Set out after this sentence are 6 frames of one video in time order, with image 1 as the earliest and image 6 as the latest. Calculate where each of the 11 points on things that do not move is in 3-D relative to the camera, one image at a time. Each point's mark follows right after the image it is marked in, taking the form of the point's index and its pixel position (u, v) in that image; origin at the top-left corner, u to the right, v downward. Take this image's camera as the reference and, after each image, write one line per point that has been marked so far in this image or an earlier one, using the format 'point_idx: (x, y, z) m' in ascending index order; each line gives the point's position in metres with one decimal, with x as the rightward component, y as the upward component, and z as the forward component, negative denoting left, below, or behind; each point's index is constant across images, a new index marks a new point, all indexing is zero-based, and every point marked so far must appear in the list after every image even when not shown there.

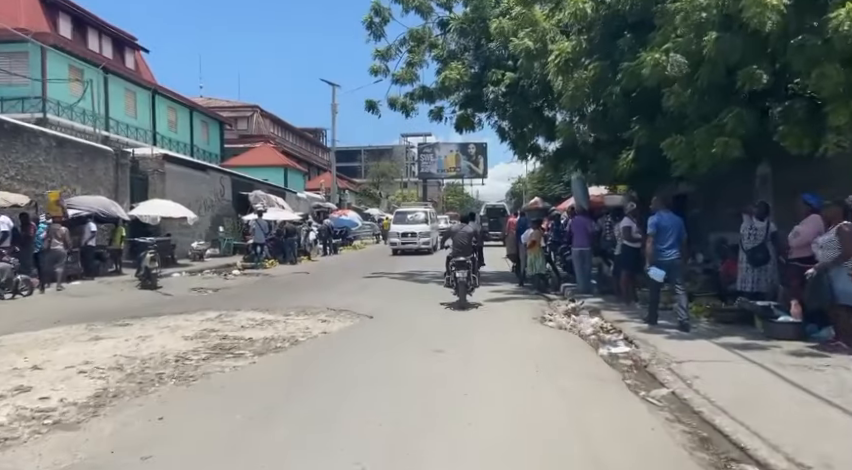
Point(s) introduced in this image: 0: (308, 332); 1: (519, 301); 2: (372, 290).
0: (-1.8, -1.5, +9.2) m
1: (+1.9, -1.4, +12.7) m
2: (-1.3, -1.3, +14.7) m
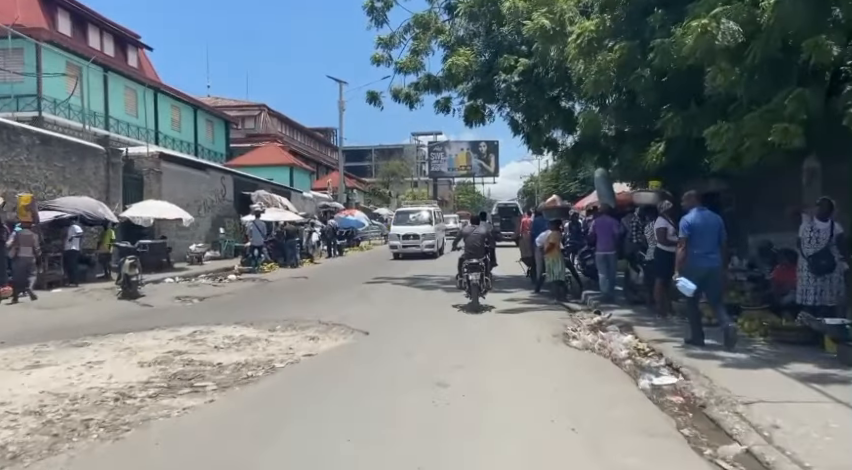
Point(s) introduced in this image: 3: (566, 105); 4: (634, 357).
0: (-1.8, -1.5, +7.8) m
1: (+2.1, -1.4, +11.2) m
2: (-1.2, -1.4, +13.4) m
3: (+3.6, +3.3, +15.7) m
4: (+2.6, -1.5, +7.6) m
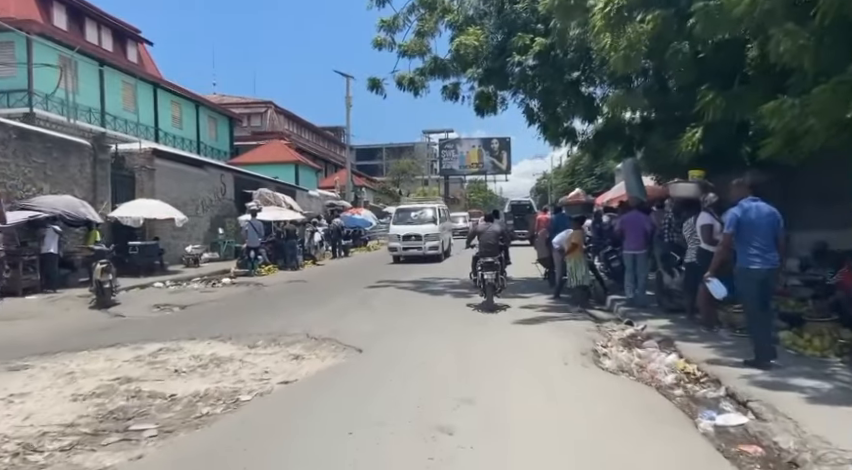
0: (-1.7, -1.6, +6.4) m
1: (+2.1, -1.4, +9.8) m
2: (-1.0, -1.4, +12.0) m
3: (+3.8, +3.4, +14.2) m
4: (+2.6, -1.5, +6.1) m
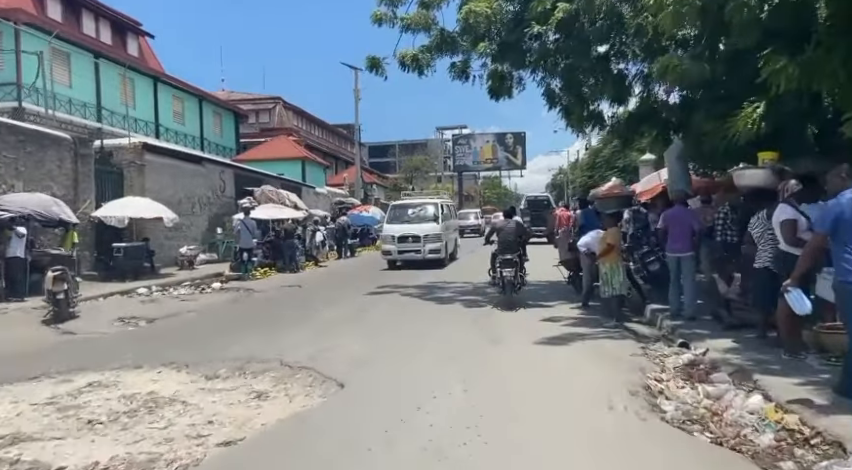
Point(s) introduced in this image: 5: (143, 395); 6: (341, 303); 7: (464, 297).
0: (-1.8, -1.6, +4.7) m
1: (+2.2, -1.4, +8.0) m
2: (-0.9, -1.4, +10.2) m
3: (+3.9, +3.4, +12.4) m
4: (+2.6, -1.5, +4.3) m
5: (-2.7, -1.6, +5.9) m
6: (-1.7, -1.4, +12.5) m
7: (+0.8, -1.3, +12.8) m
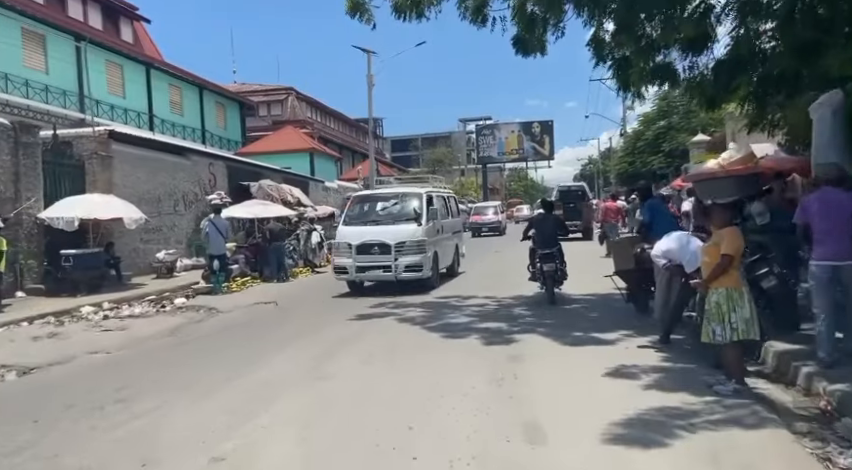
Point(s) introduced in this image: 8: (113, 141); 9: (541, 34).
0: (-2.0, -1.7, +1.3) m
1: (+2.1, -1.5, +4.4) m
2: (-0.9, -1.5, +6.8) m
3: (+3.9, +3.4, +8.7) m
4: (+2.3, -1.6, +0.7) m
5: (-2.9, -1.7, +2.6) m
6: (-1.6, -1.5, +9.1) m
7: (+0.9, -1.3, +9.3) m
8: (-9.4, +2.8, +18.1) m
9: (+2.0, +3.3, +10.2) m
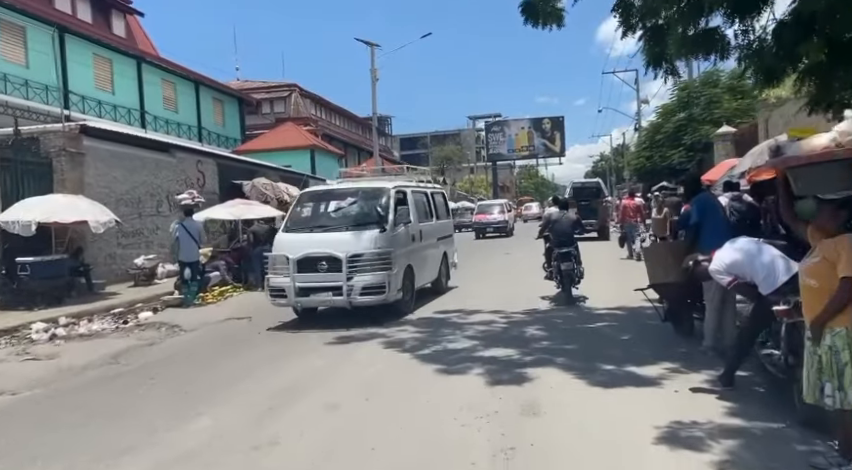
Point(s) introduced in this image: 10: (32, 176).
0: (-2.2, -1.8, -0.3) m
1: (+1.9, -1.6, +2.7) m
2: (-1.1, -1.6, +5.1) m
3: (+3.8, +3.4, +6.9) m
4: (+2.1, -1.7, -1.0) m
5: (-3.1, -1.8, +0.9) m
6: (-1.7, -1.6, +7.4) m
7: (+0.8, -1.4, +7.6) m
8: (-9.3, +2.7, +16.6) m
9: (+1.8, +3.3, +8.5) m
10: (-10.1, +1.5, +15.6) m
